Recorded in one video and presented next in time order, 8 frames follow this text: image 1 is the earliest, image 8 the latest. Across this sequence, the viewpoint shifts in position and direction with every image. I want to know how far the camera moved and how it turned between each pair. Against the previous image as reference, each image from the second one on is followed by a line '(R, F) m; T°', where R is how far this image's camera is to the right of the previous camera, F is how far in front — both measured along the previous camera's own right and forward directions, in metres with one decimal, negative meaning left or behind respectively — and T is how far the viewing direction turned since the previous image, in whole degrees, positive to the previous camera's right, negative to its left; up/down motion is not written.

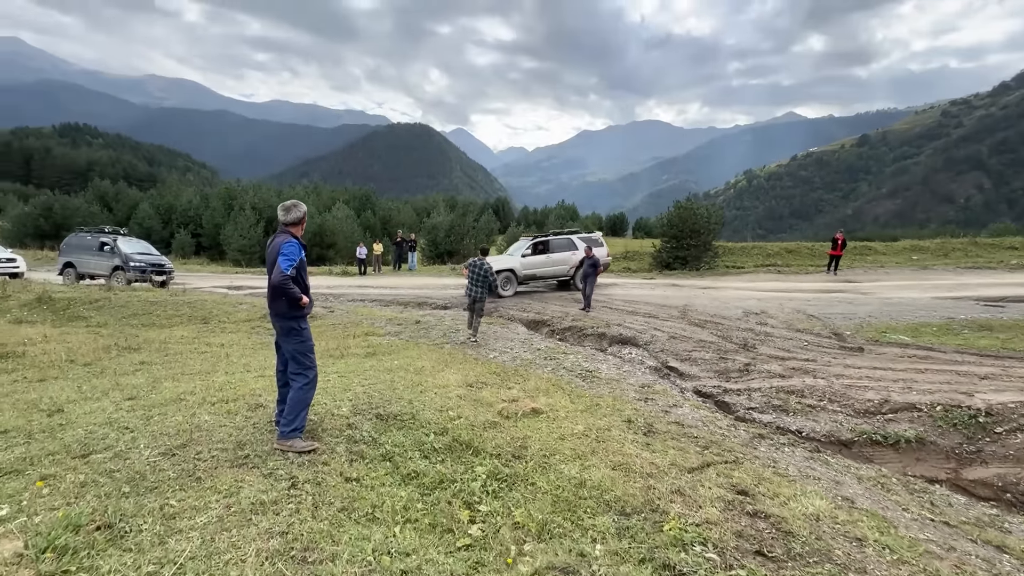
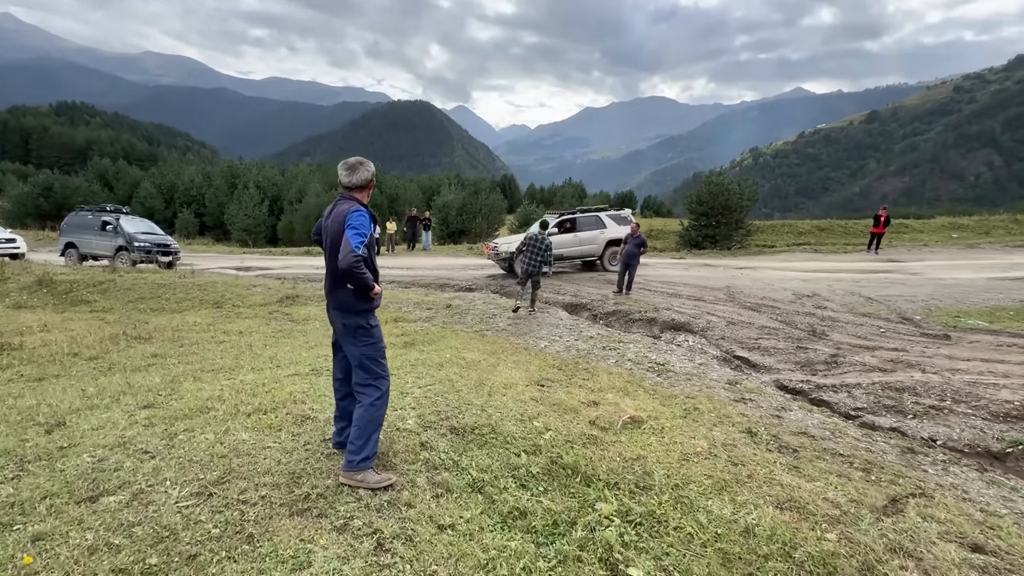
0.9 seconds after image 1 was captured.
(-0.9, +1.0) m; 0°
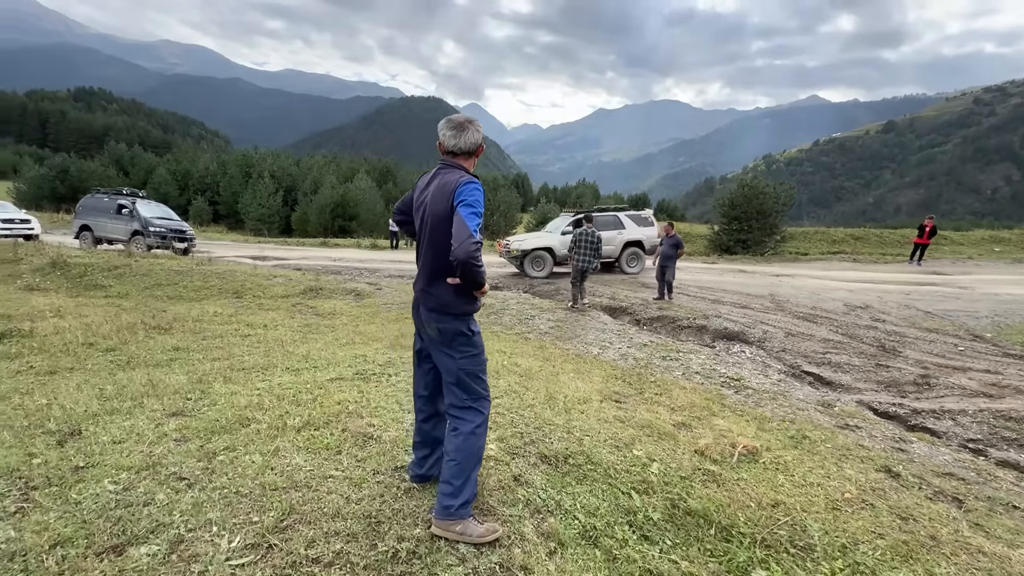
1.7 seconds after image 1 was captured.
(-0.7, +0.7) m; -1°
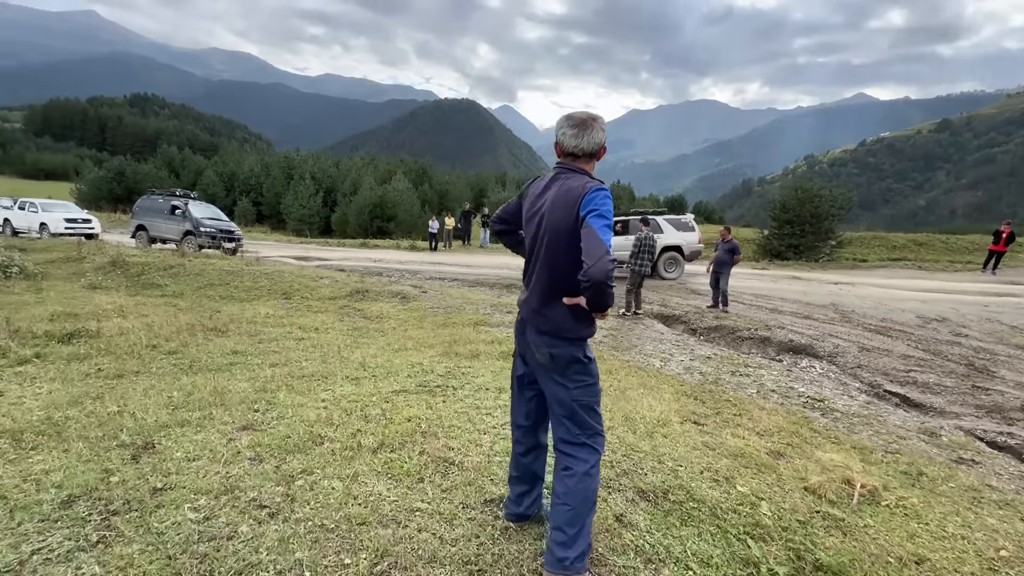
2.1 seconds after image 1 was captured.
(-0.4, +0.3) m; -4°
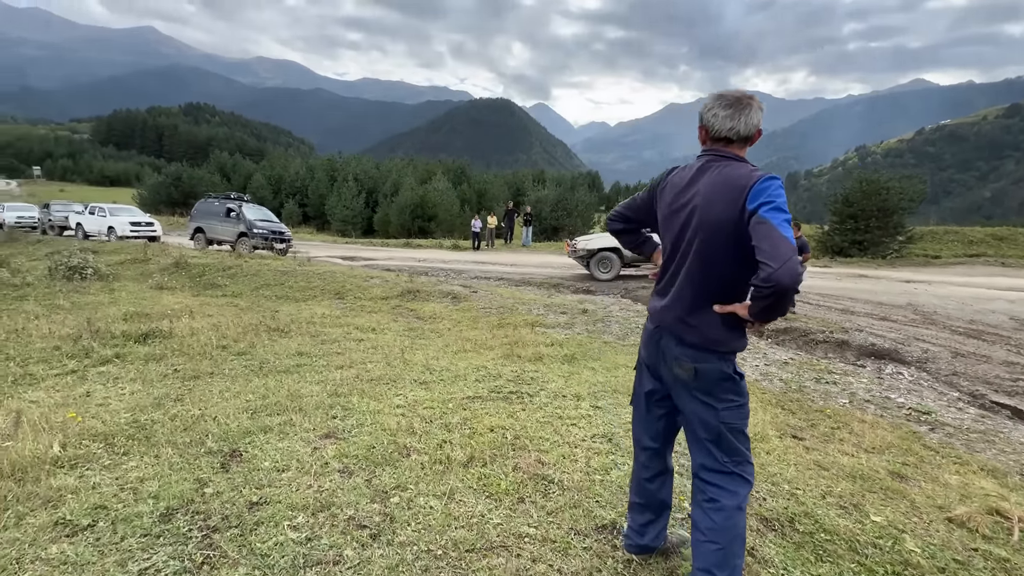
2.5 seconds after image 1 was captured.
(-0.4, +0.2) m; -4°
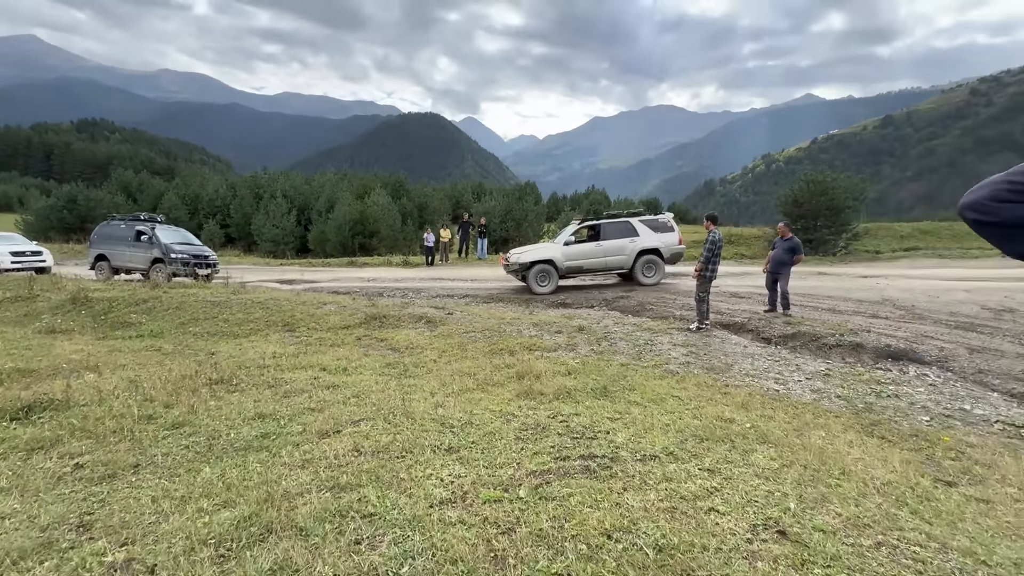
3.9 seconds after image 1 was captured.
(-0.9, +1.3) m; +7°
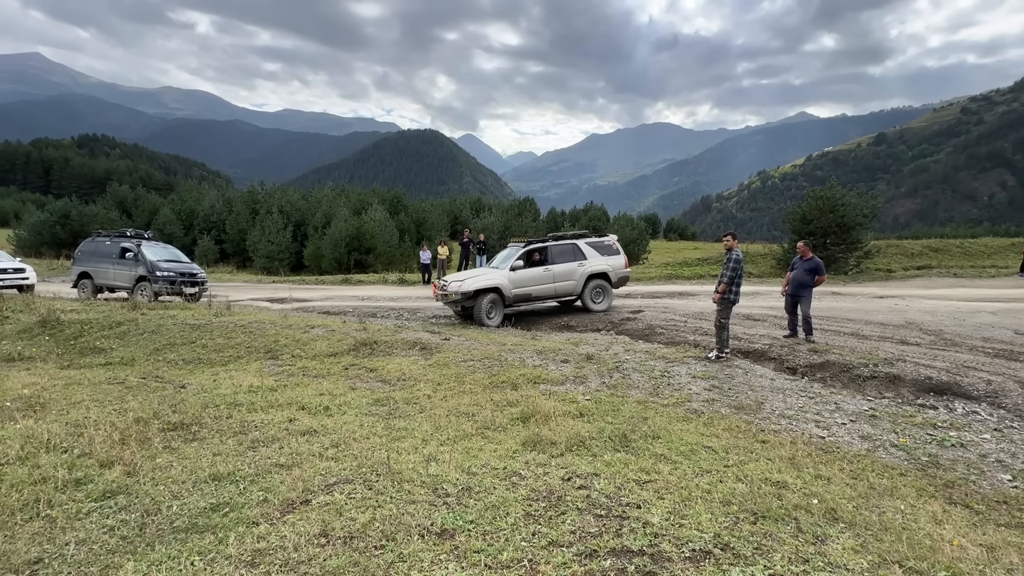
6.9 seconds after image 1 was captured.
(-0.1, +0.7) m; 0°
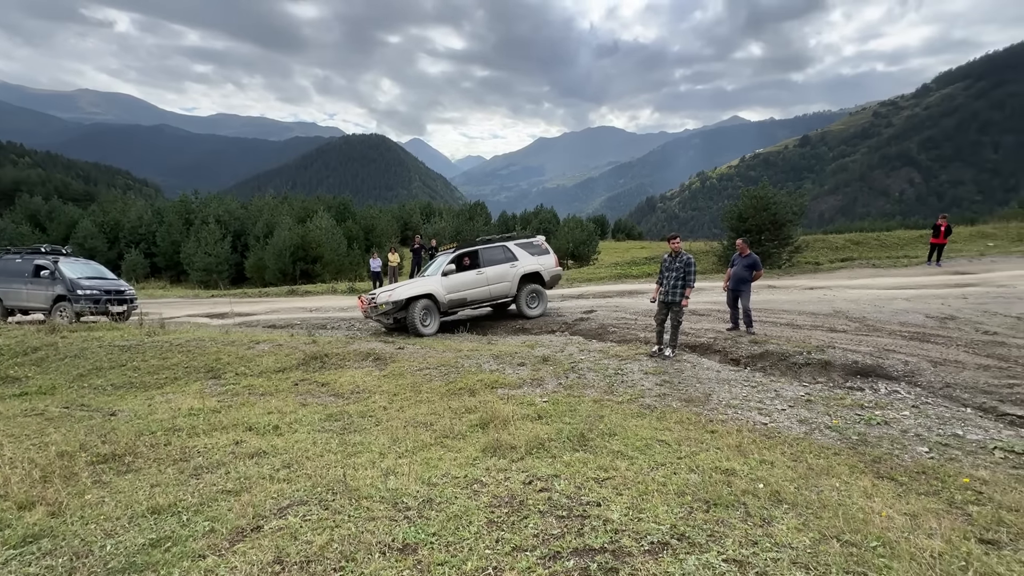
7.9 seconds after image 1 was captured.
(0.0, 0.0) m; +6°
